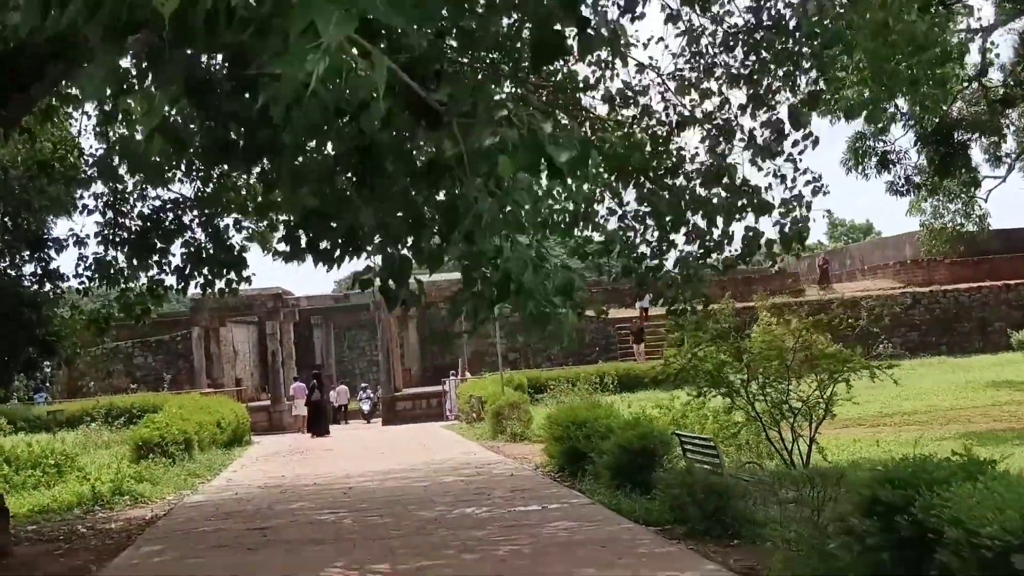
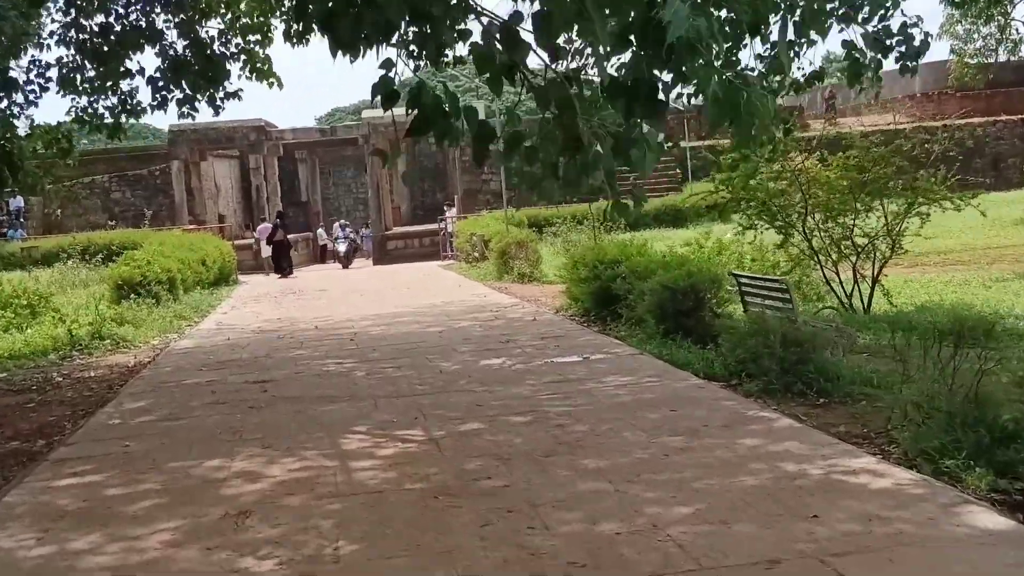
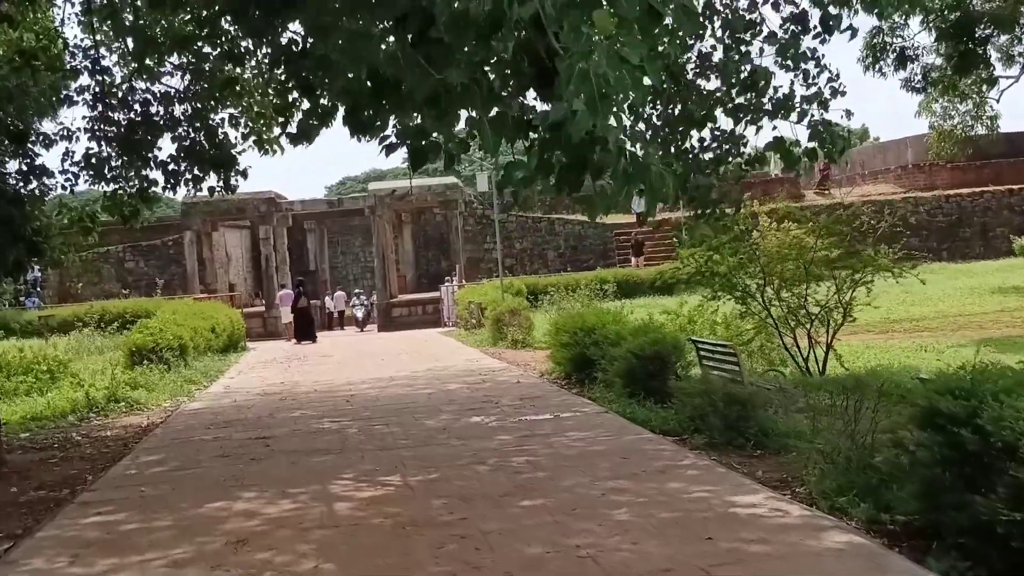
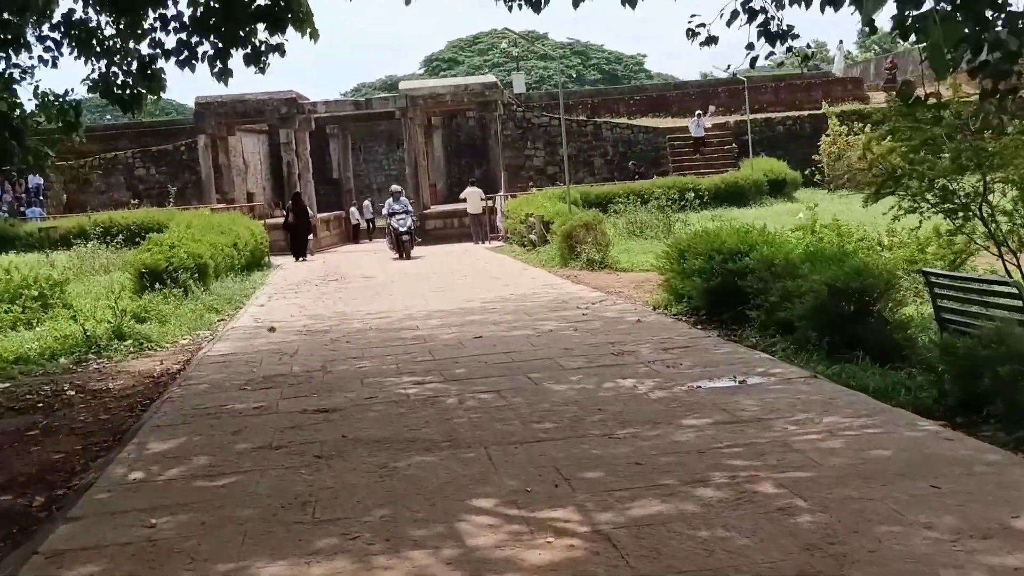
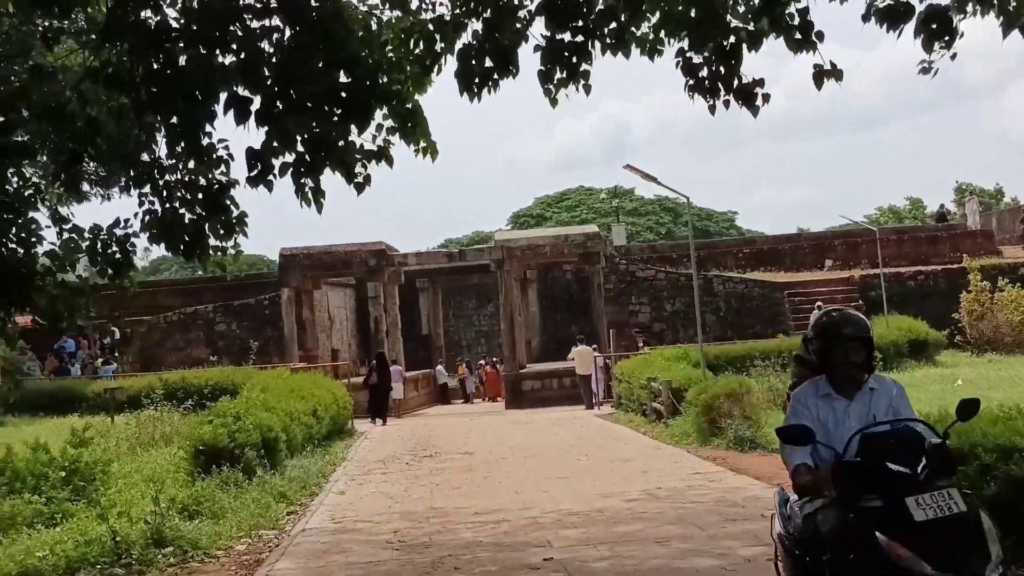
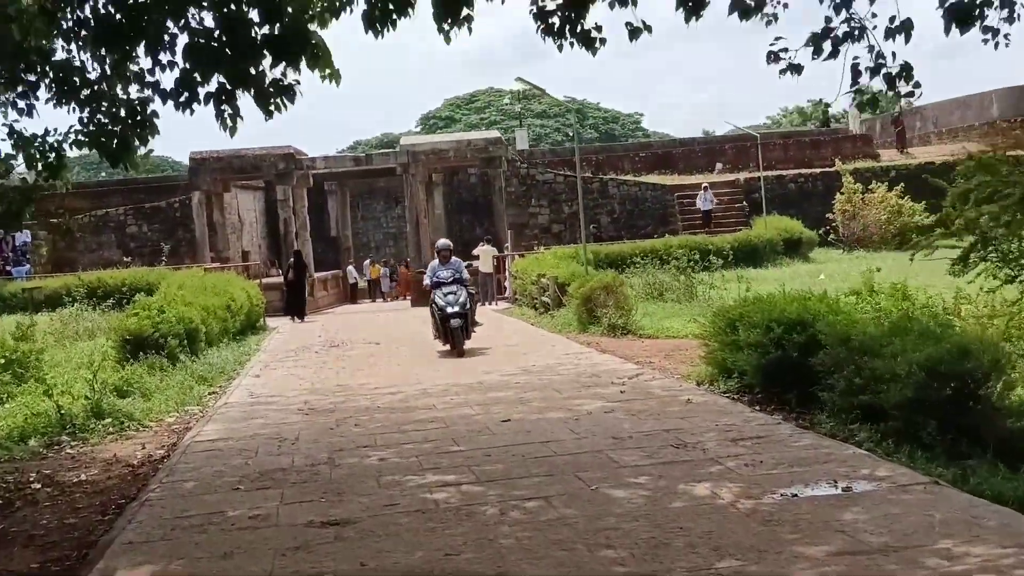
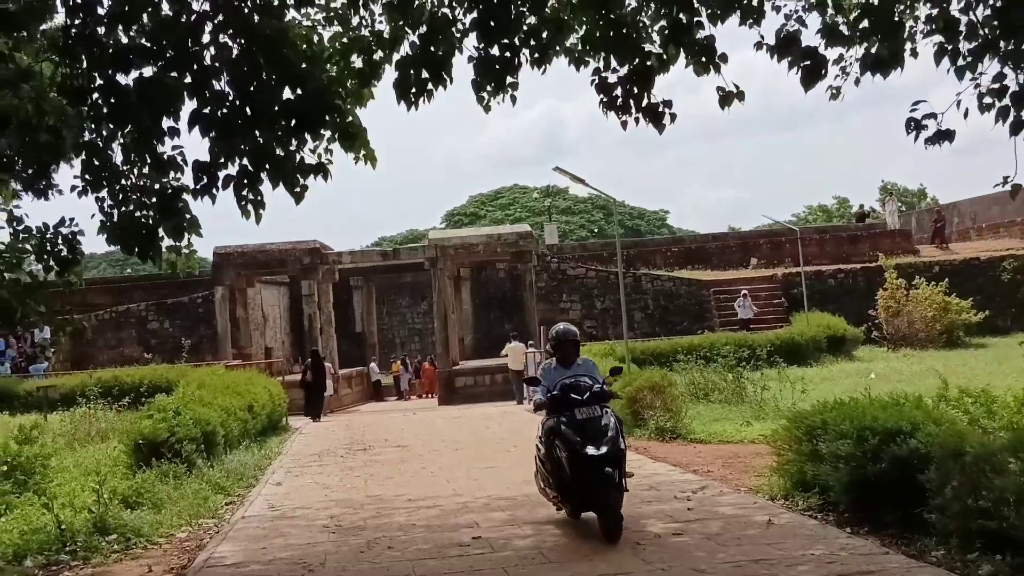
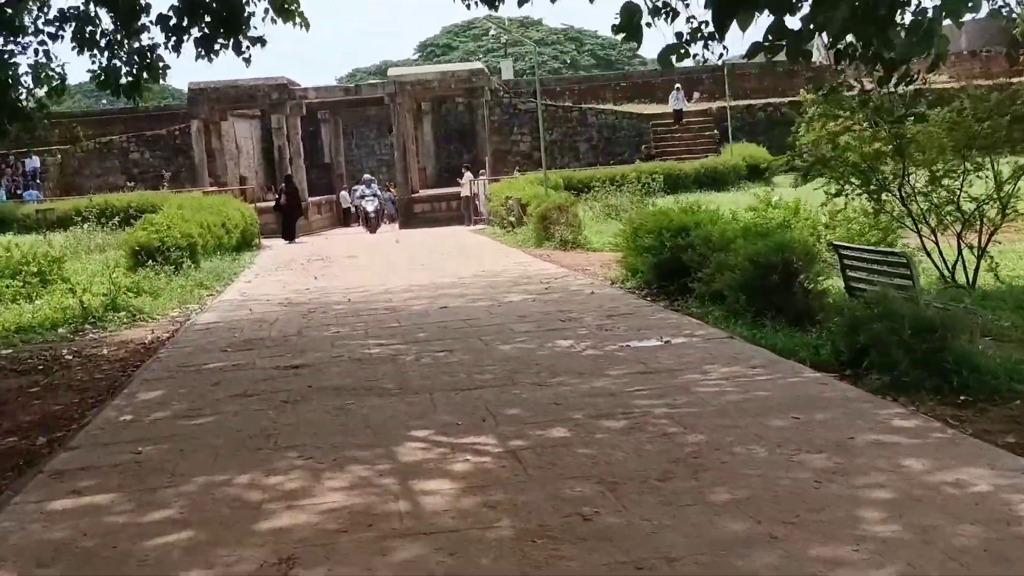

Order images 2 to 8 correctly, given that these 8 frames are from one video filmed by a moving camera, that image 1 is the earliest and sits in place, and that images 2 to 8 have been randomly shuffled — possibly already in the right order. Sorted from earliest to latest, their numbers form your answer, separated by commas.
3, 2, 8, 4, 6, 7, 5
